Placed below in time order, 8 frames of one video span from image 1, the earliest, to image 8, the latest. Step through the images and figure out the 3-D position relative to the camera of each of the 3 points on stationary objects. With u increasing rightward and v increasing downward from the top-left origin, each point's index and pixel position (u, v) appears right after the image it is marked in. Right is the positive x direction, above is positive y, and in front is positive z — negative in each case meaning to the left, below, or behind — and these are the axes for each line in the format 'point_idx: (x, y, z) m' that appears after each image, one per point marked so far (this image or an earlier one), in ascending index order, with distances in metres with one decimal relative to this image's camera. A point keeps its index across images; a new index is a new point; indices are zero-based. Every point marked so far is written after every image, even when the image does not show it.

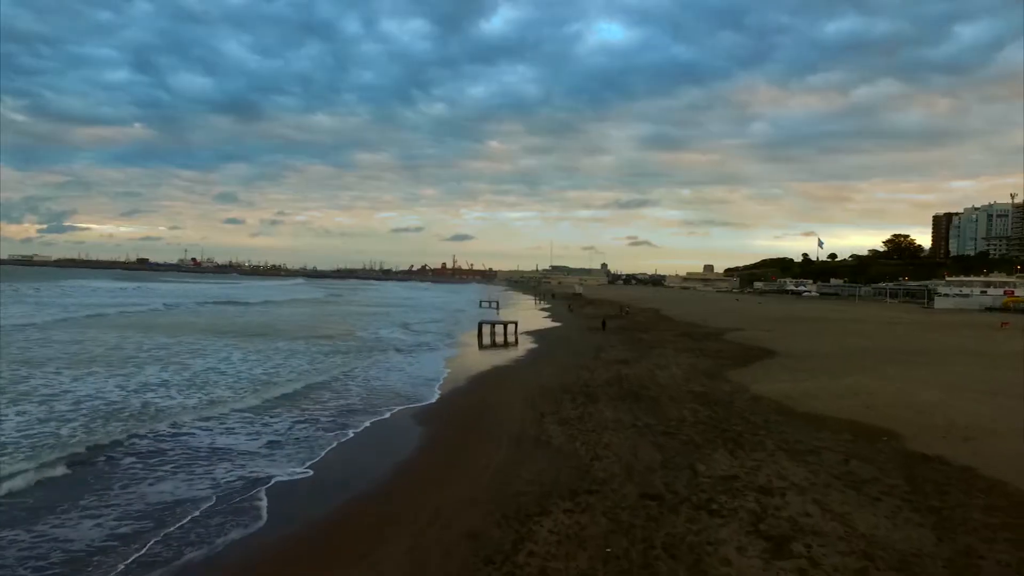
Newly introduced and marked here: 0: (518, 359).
0: (+0.4, -2.0, +17.5) m
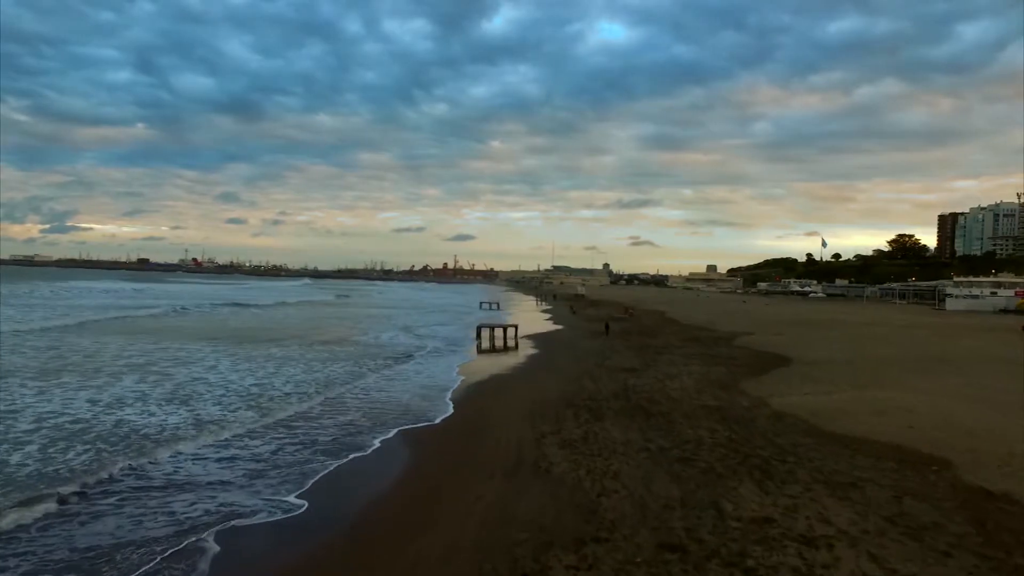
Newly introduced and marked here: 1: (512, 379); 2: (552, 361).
0: (+0.4, -2.1, +16.5) m
1: (+0.1, -2.1, +14.1) m
2: (+1.3, -2.0, +17.6) m
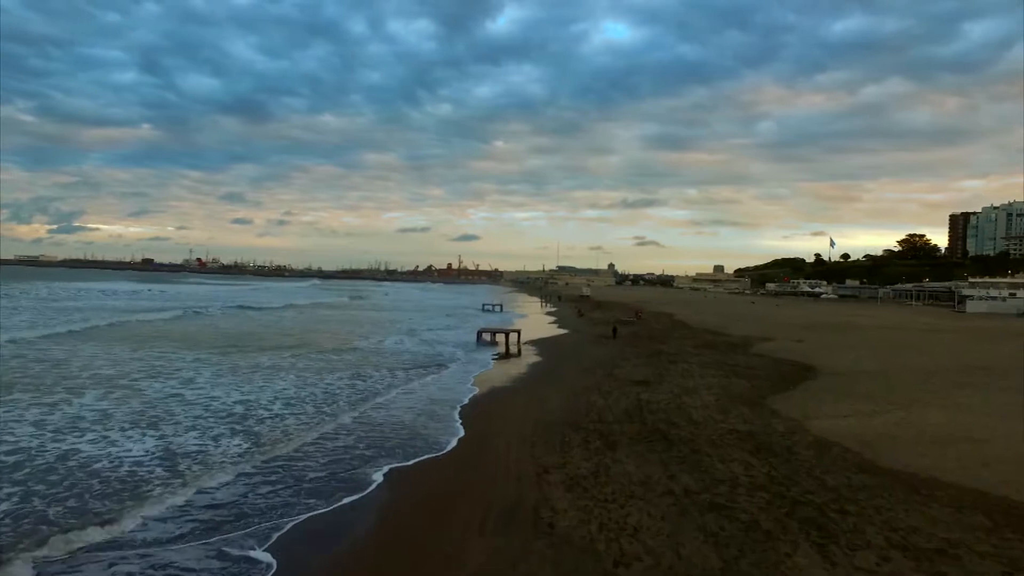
0: (+0.4, -2.2, +15.2) m
1: (+0.1, -2.1, +12.7) m
2: (+1.3, -2.1, +16.2) m
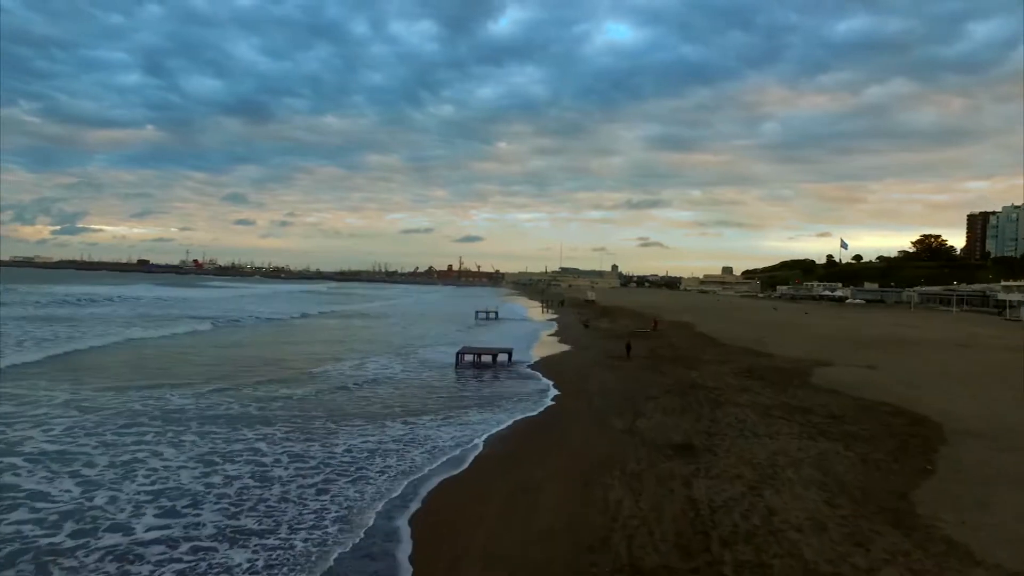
0: (+0.1, -2.4, +10.7) m
1: (-0.2, -2.4, +8.2) m
2: (+1.0, -2.4, +11.7) m
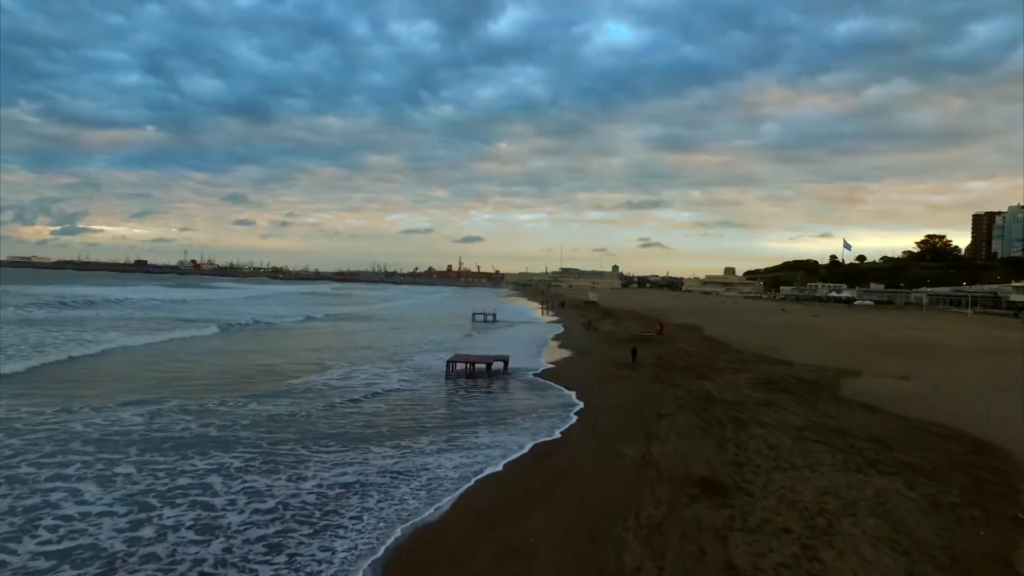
0: (0.0, -2.5, +9.2) m
1: (-0.3, -2.5, +6.8) m
2: (+0.9, -2.5, +10.2) m
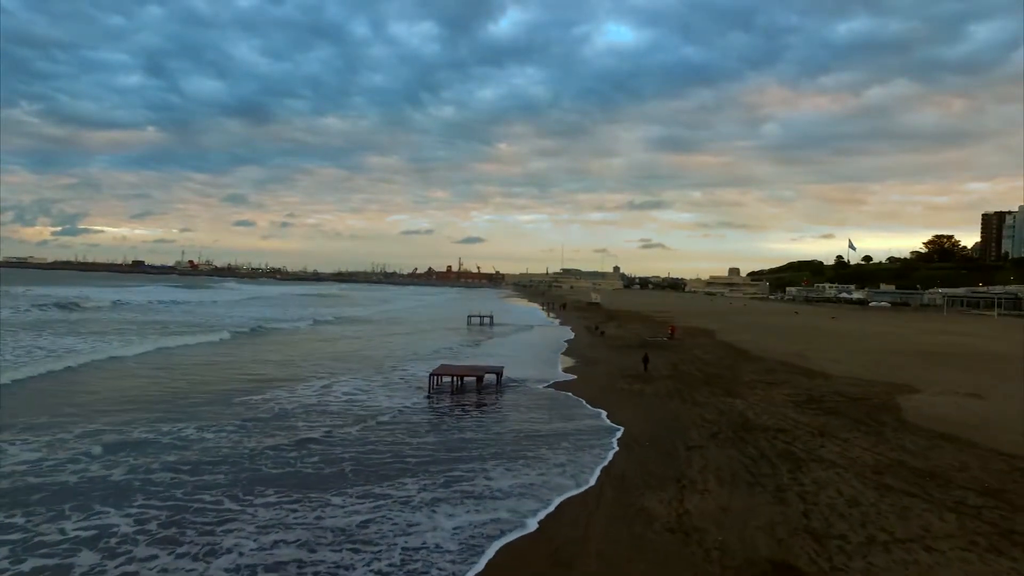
0: (-0.1, -2.5, +6.9) m
1: (-0.4, -2.5, +4.4) m
2: (+0.9, -2.5, +7.9) m
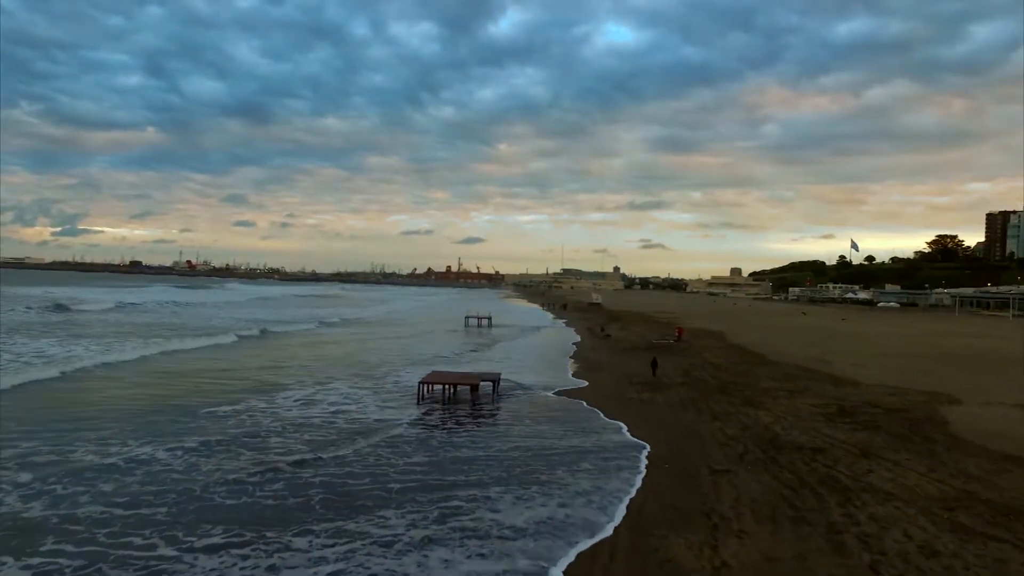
0: (-0.2, -2.5, +5.6) m
1: (-0.4, -2.4, +3.1) m
2: (+0.8, -2.4, +6.6) m
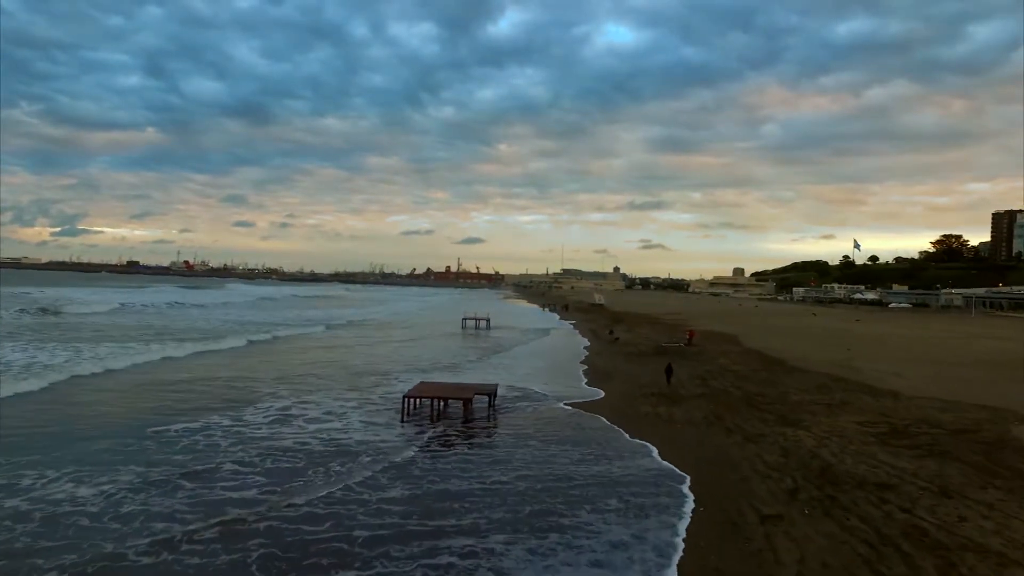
0: (-0.2, -2.5, +4.0) m
1: (-0.4, -2.4, +1.5) m
2: (+0.8, -2.4, +5.0) m
